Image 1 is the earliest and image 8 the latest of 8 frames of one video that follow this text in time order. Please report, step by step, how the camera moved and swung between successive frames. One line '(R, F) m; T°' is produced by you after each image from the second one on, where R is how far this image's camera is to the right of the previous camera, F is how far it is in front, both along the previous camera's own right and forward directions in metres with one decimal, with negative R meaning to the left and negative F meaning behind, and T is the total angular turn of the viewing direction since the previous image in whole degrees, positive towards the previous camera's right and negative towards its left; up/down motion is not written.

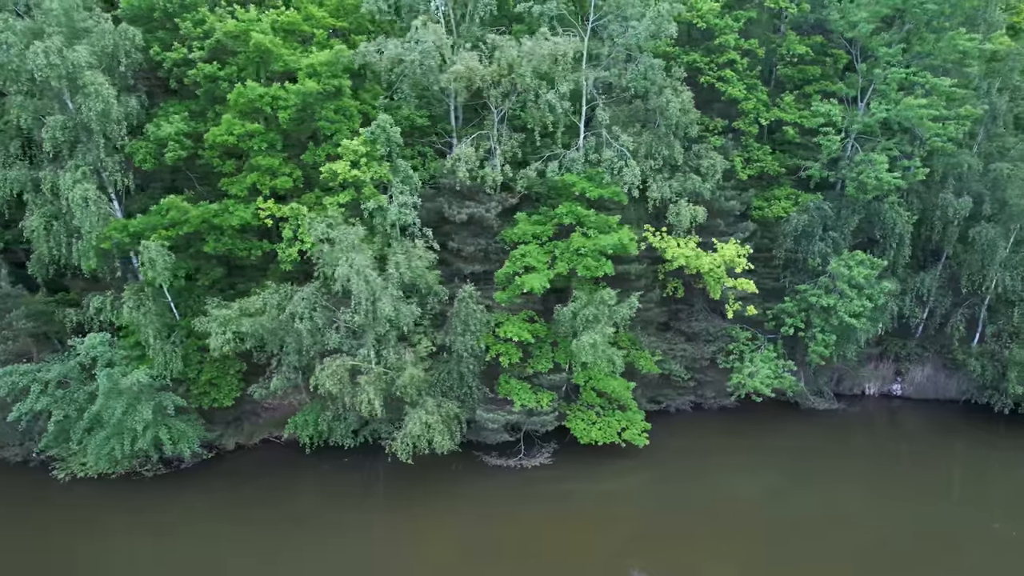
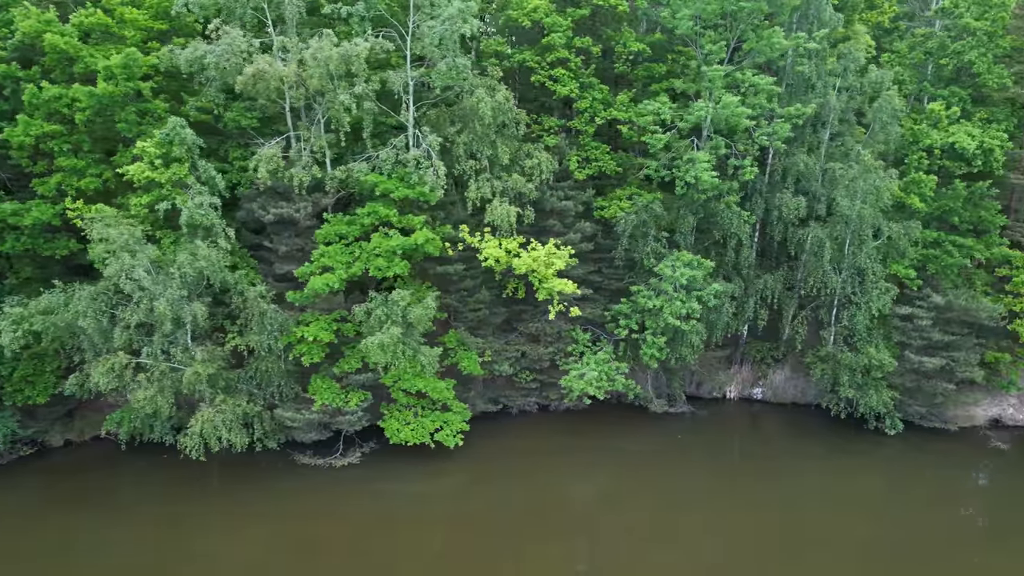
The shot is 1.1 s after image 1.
(+5.9, +0.1) m; -1°
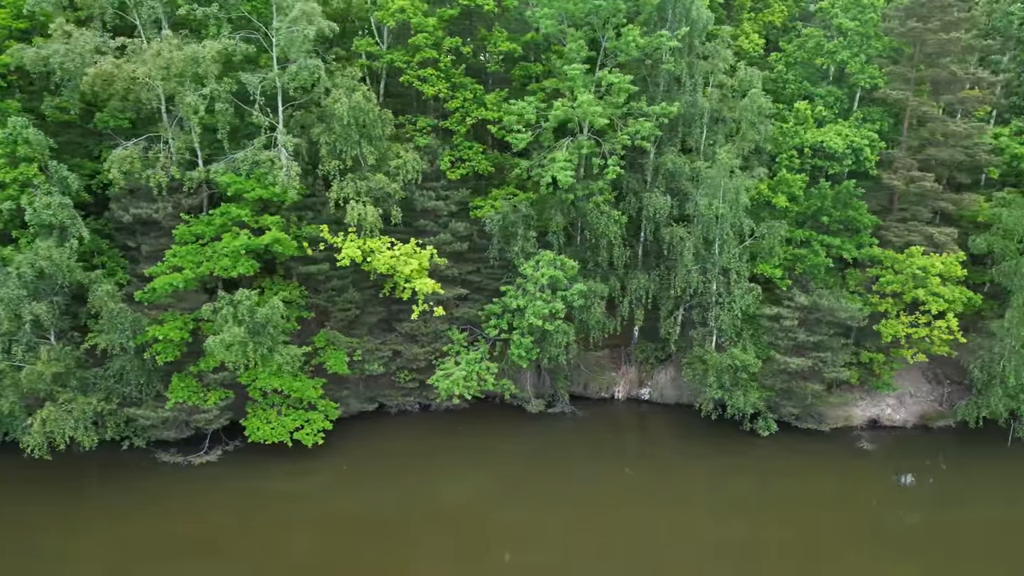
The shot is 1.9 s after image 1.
(+4.3, 0.0) m; 0°
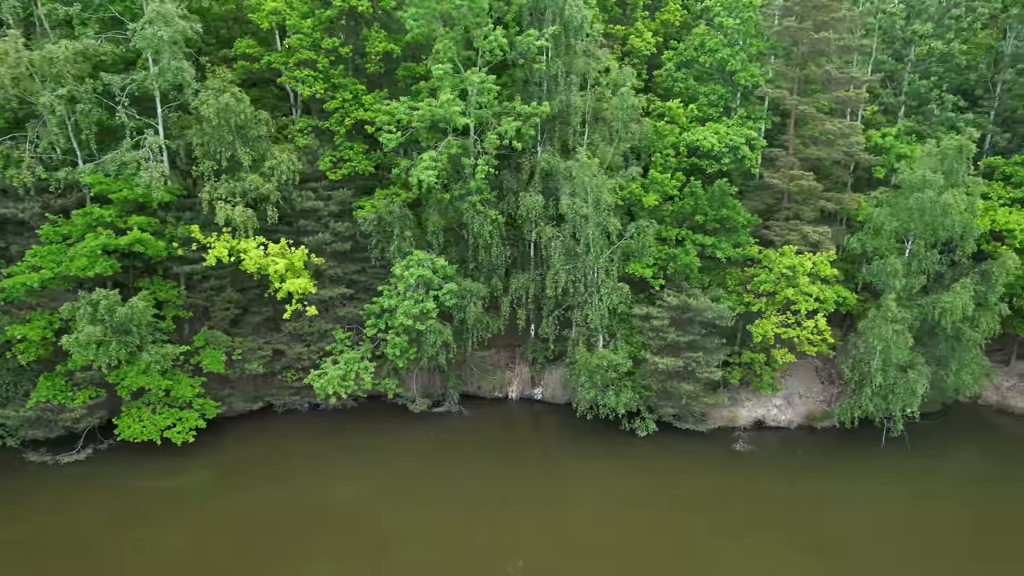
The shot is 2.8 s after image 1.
(+4.1, 0.0) m; 0°
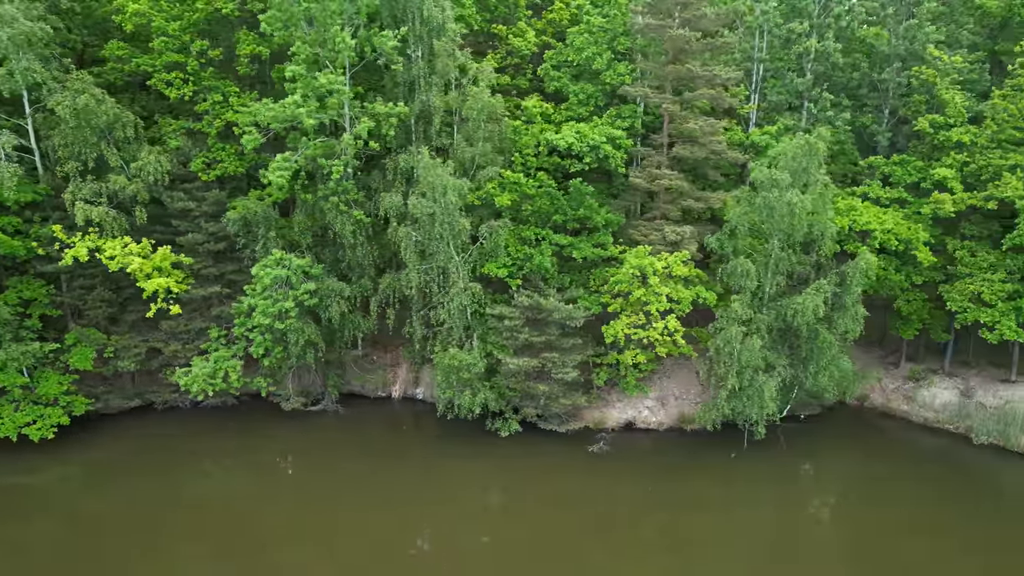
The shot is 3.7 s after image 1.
(+4.7, 0.0) m; -1°
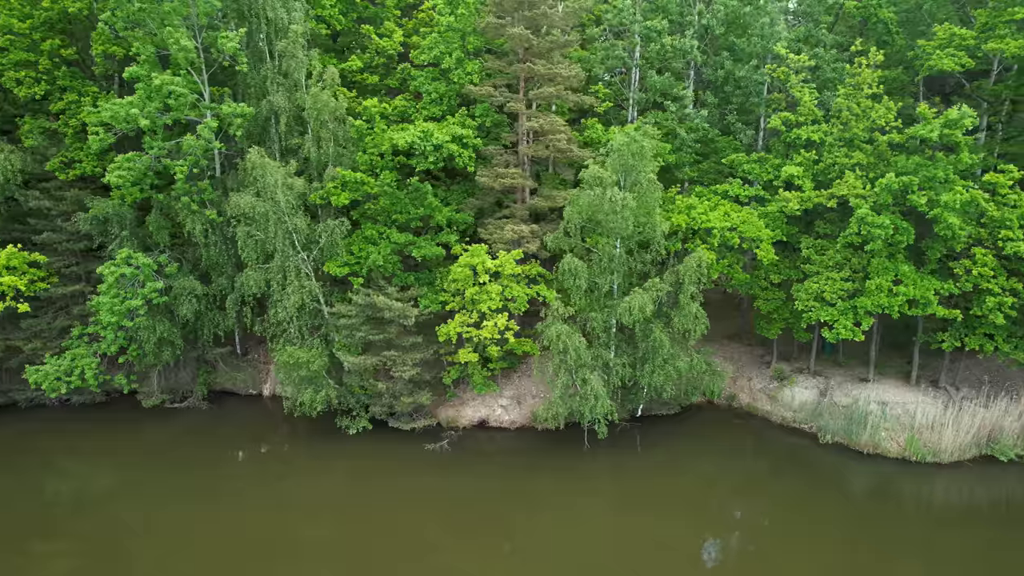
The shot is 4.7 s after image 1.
(+5.0, 0.0) m; 0°
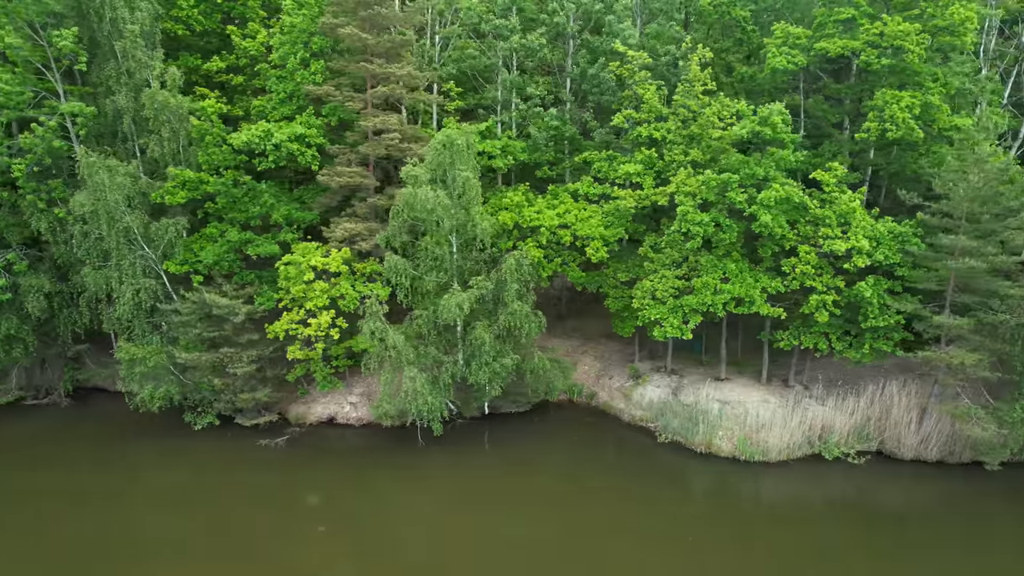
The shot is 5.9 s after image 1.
(+5.2, -0.1) m; 0°
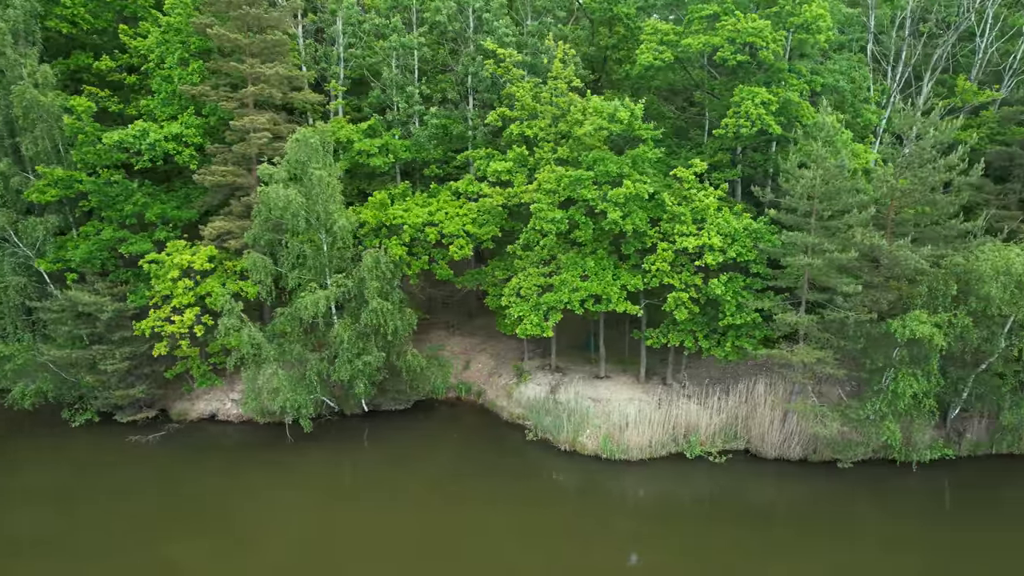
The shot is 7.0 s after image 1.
(+4.3, 0.0) m; 0°
